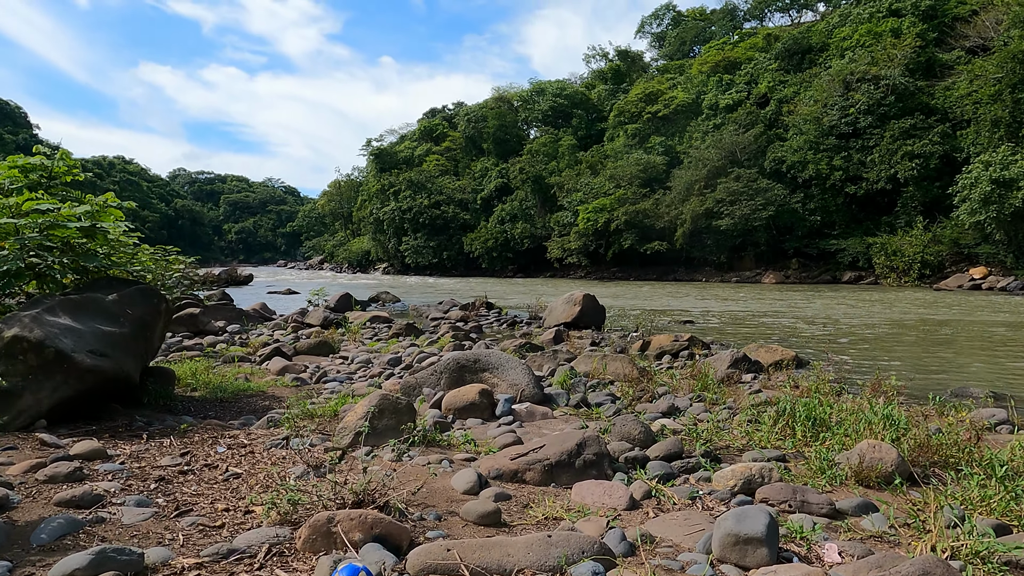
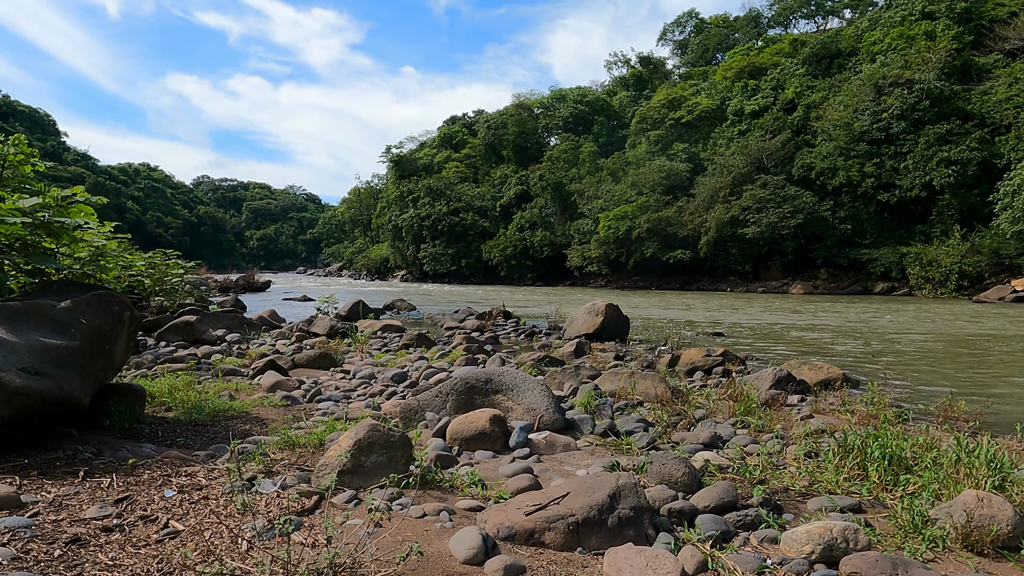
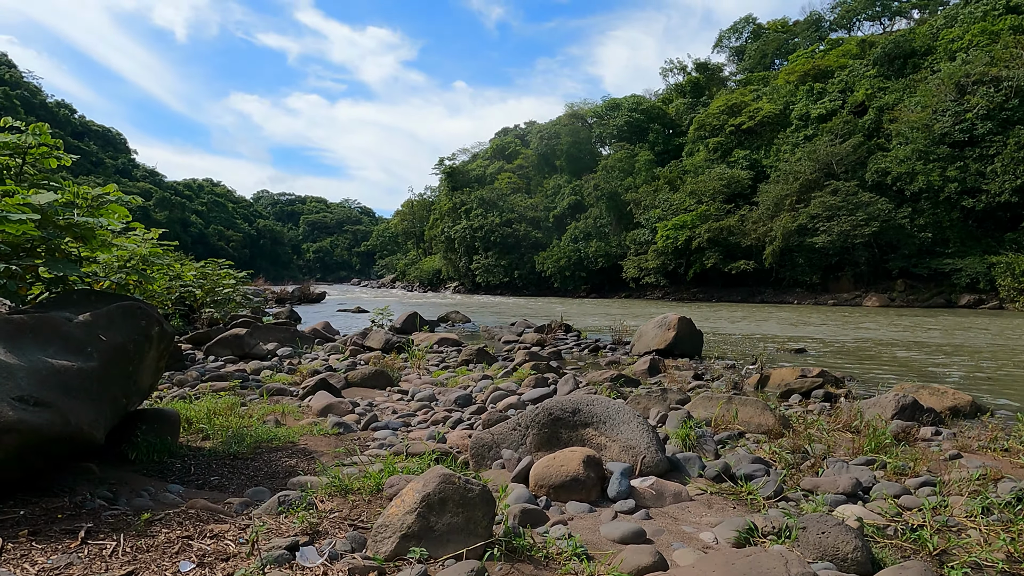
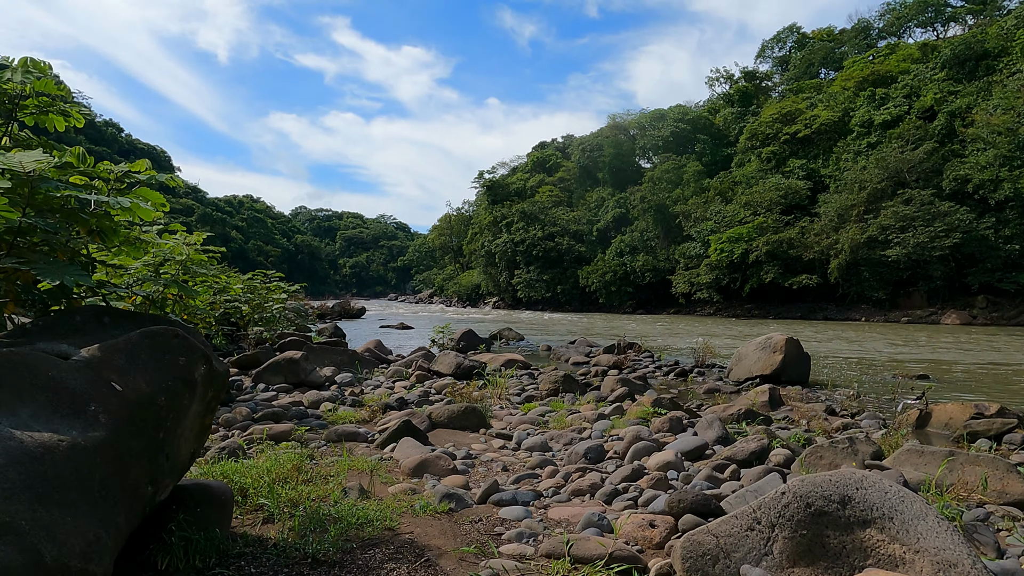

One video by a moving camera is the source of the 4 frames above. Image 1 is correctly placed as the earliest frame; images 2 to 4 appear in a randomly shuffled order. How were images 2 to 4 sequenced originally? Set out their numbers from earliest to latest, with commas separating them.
2, 3, 4
